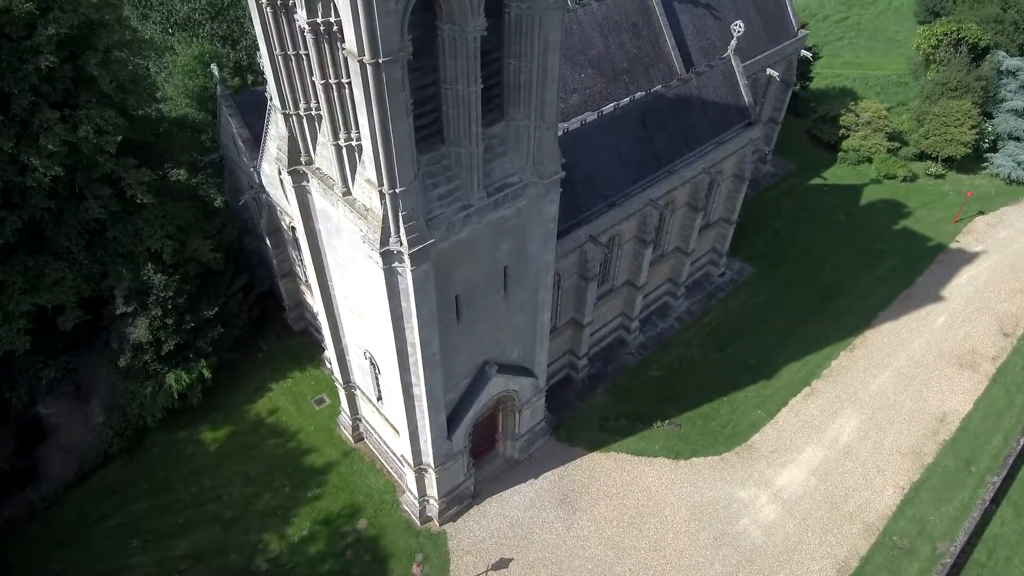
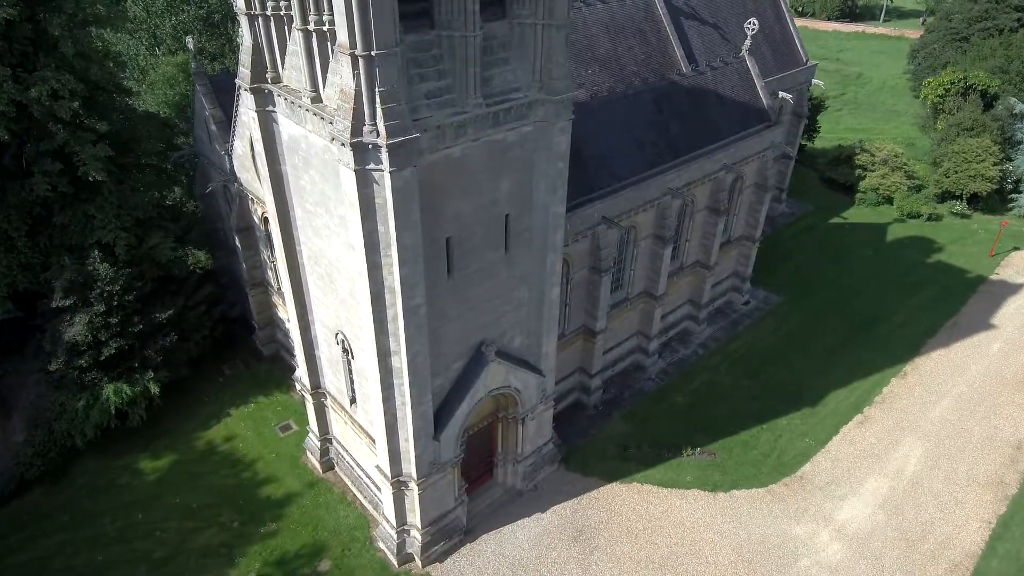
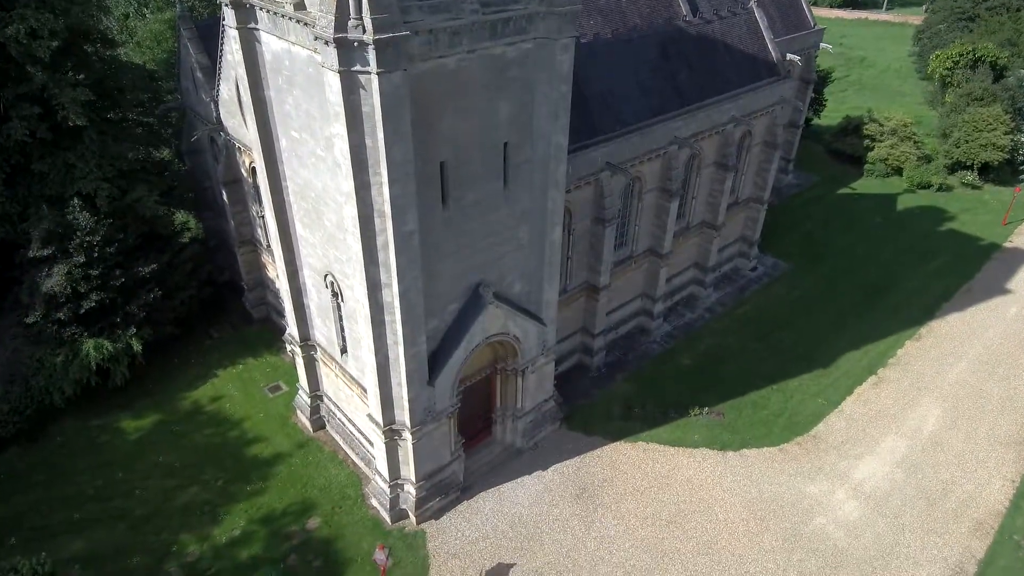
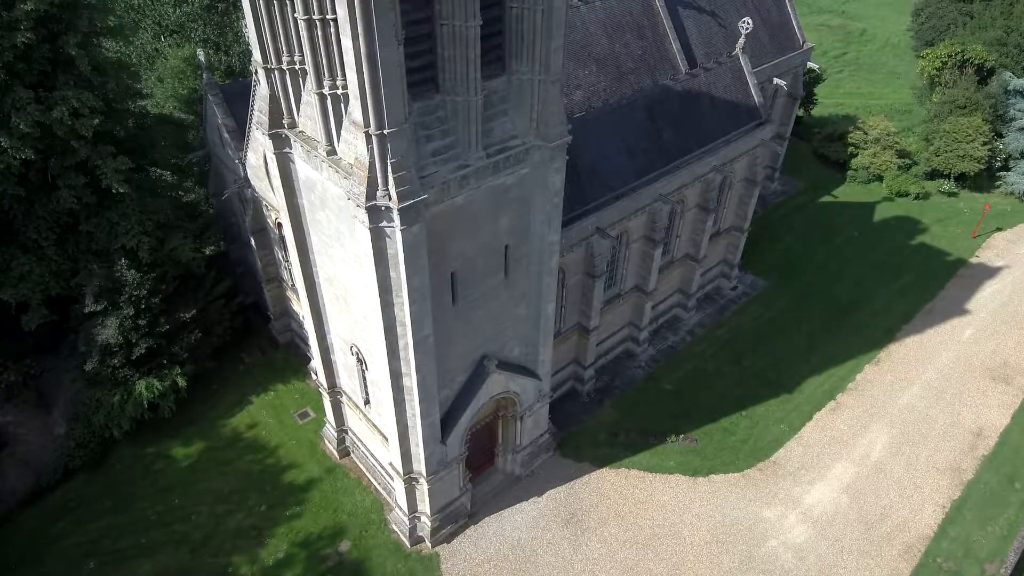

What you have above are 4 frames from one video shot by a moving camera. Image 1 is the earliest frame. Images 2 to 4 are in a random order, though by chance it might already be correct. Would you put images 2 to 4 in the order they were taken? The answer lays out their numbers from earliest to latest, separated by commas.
4, 2, 3
